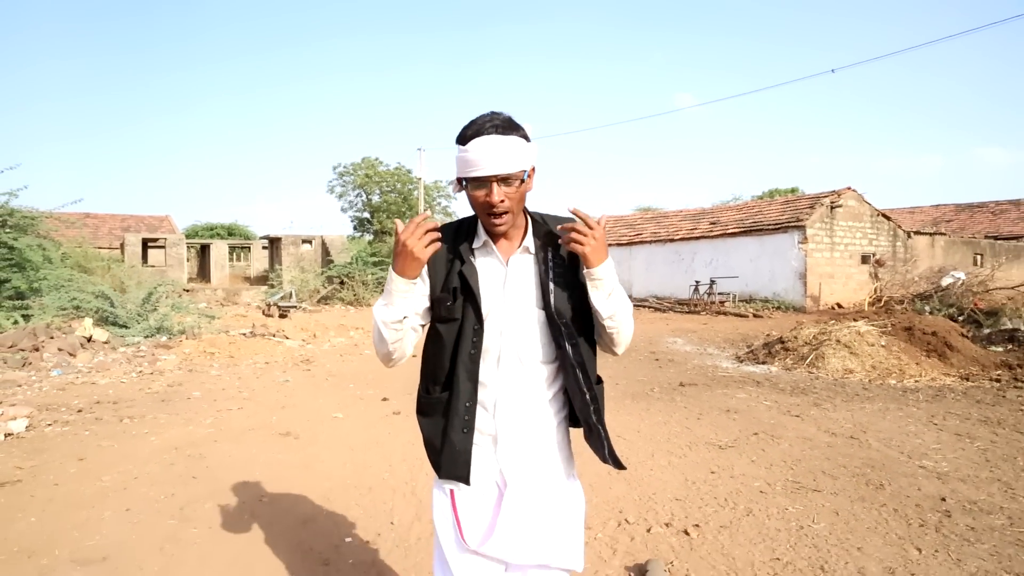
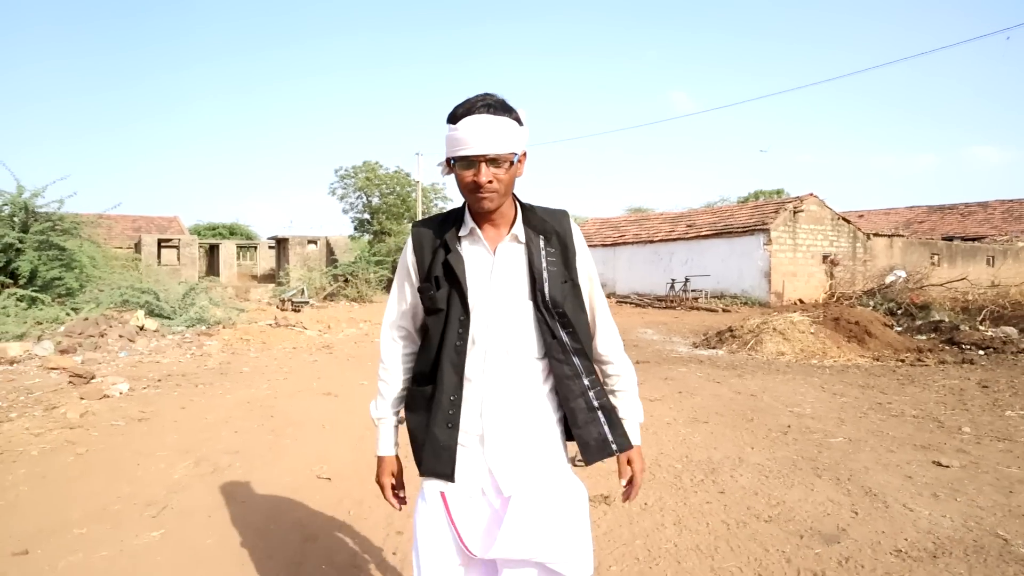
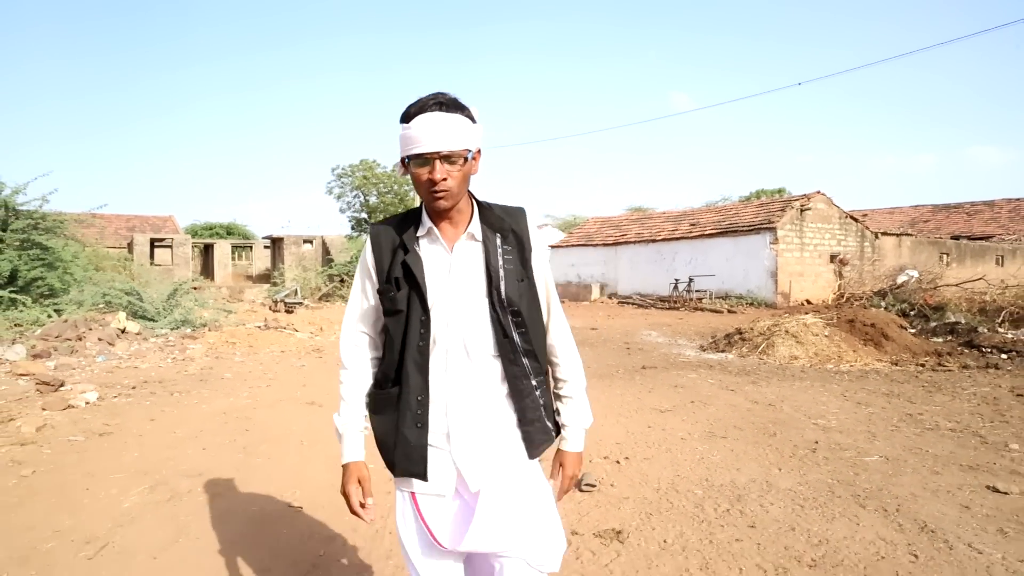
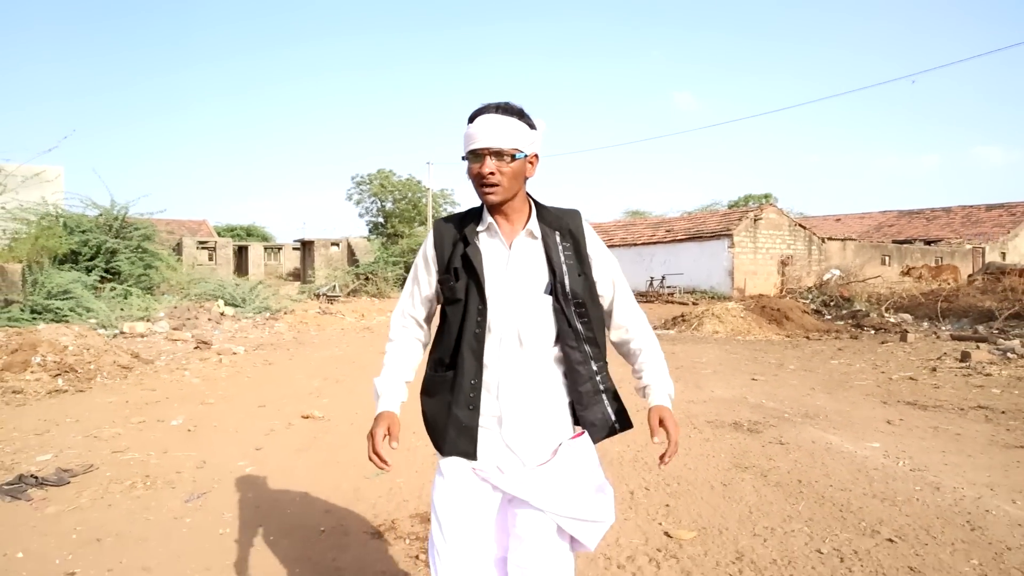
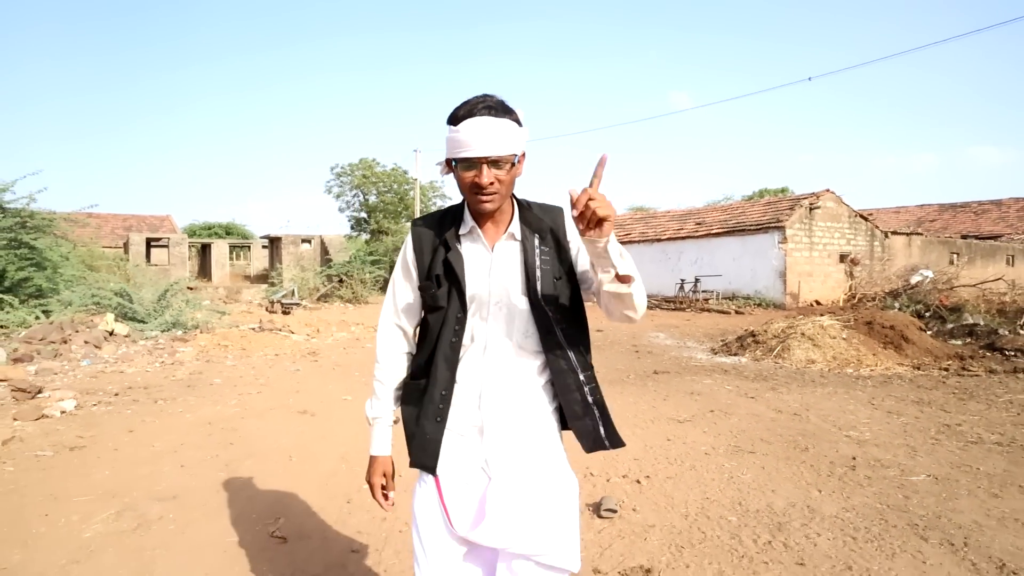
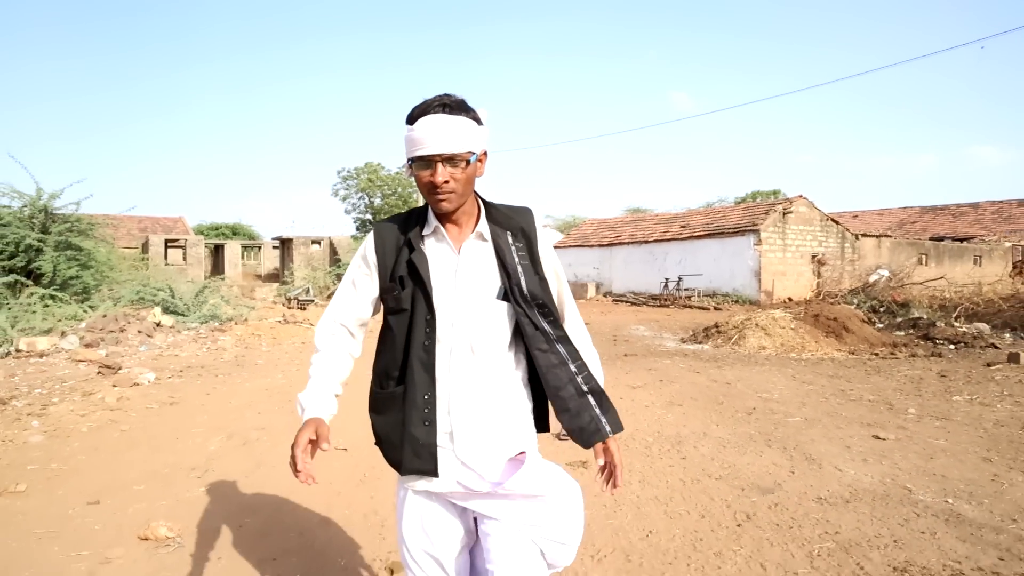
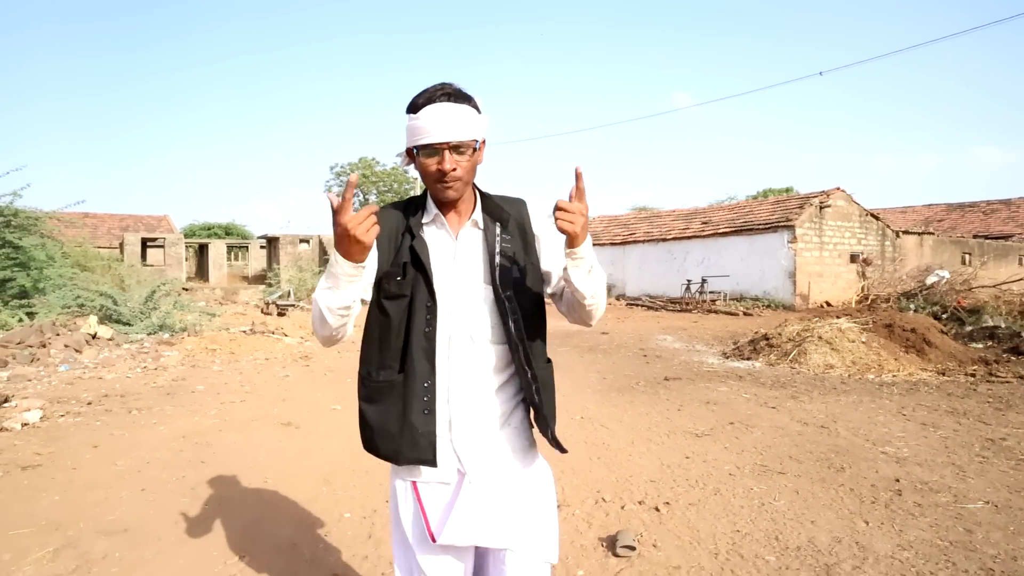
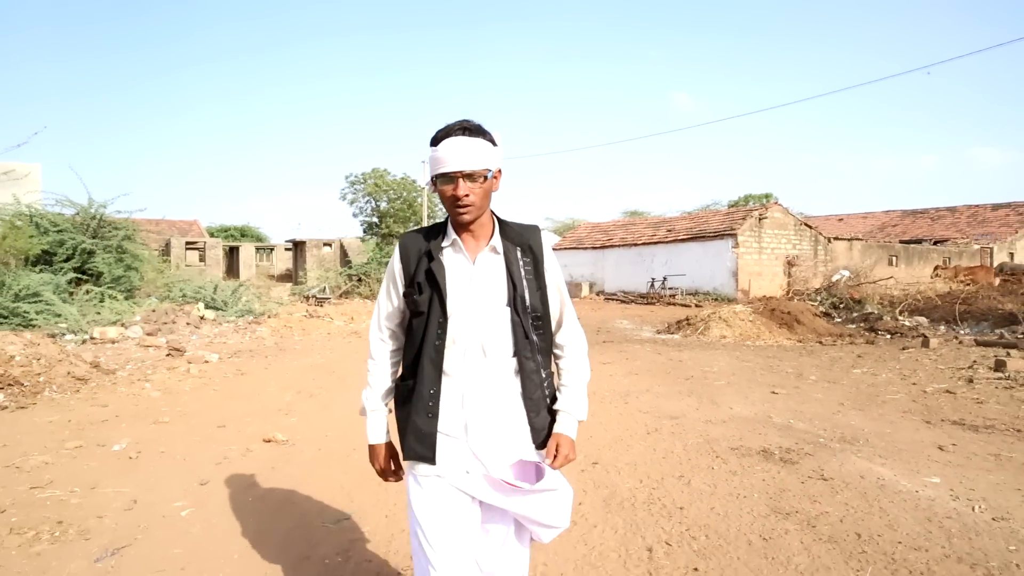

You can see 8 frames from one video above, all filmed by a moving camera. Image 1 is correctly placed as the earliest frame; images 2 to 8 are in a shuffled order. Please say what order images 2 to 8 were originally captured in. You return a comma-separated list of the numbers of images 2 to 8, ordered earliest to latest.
7, 5, 3, 2, 6, 8, 4
